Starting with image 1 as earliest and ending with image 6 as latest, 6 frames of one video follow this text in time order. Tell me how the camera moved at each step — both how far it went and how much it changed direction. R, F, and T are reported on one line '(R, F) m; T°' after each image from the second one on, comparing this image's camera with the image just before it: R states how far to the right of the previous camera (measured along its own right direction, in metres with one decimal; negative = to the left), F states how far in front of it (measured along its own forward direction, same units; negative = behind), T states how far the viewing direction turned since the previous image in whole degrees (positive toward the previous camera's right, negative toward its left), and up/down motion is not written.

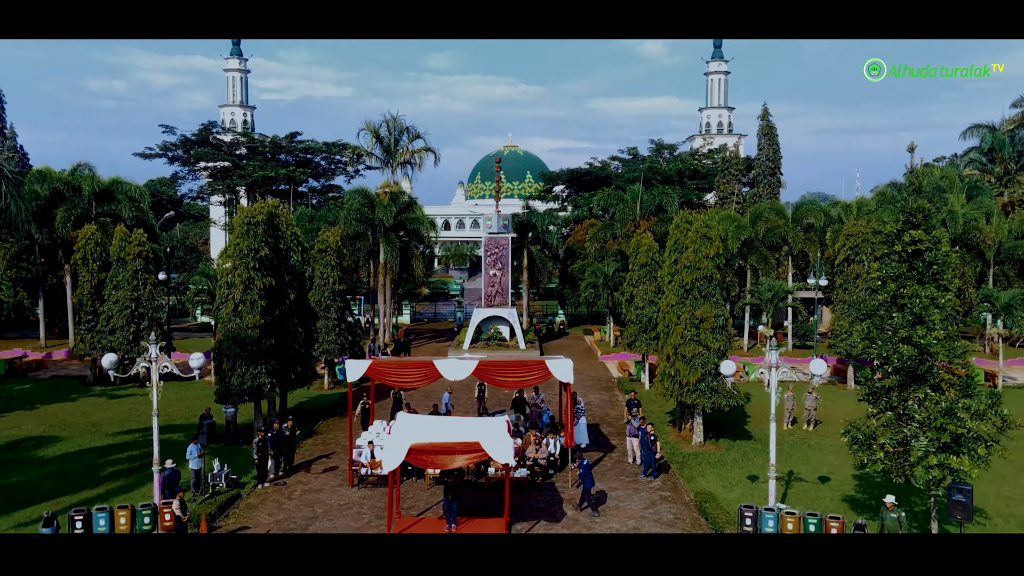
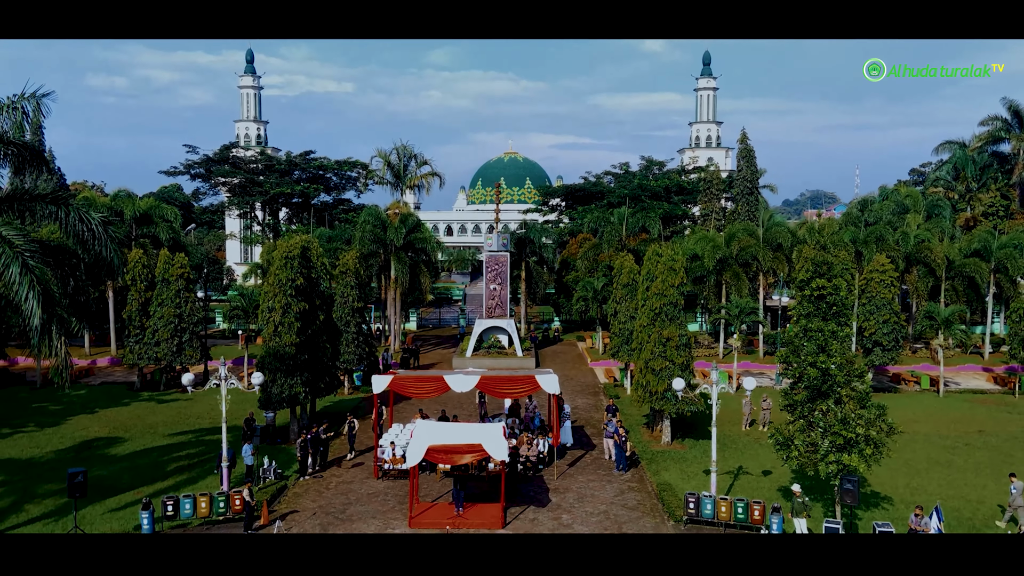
(+0.1, -2.9) m; 0°
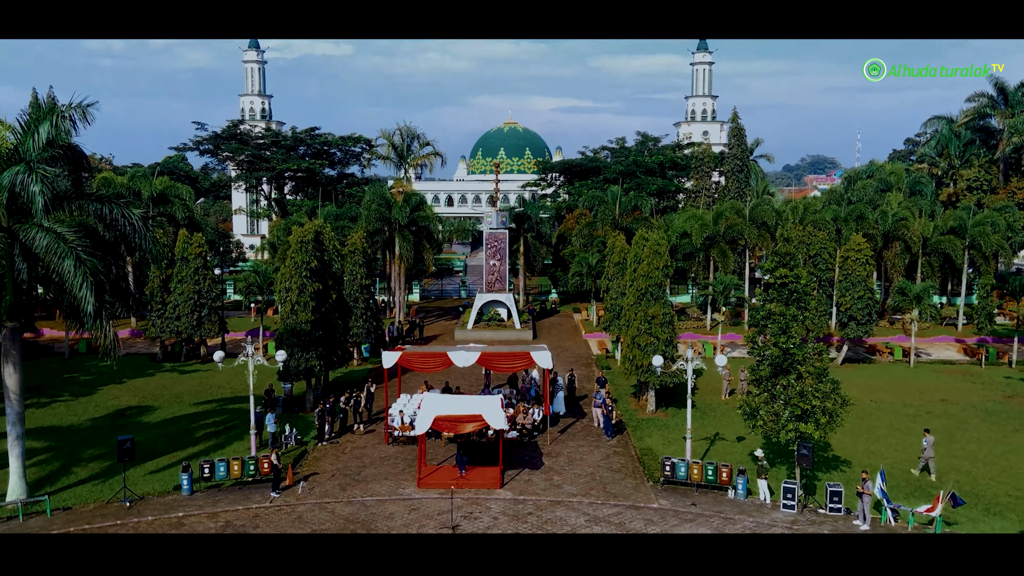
(+0.1, -1.6) m; 0°
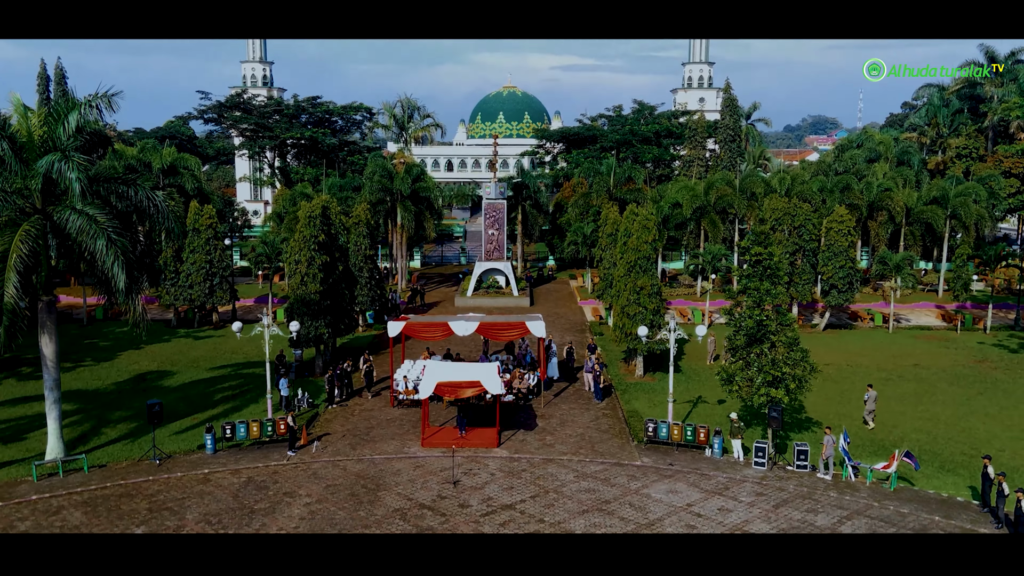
(+0.1, -1.2) m; 0°
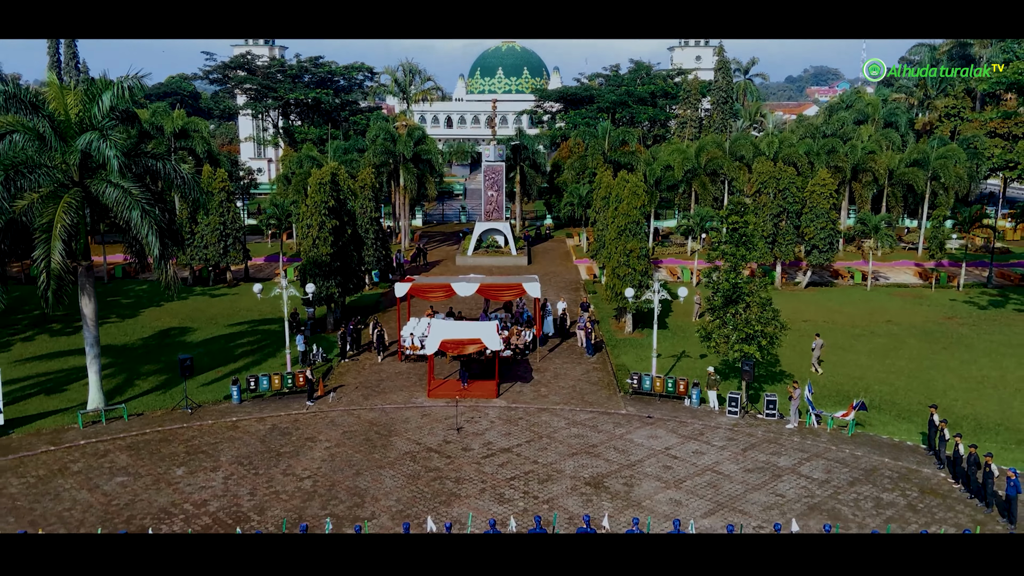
(0.0, -1.5) m; 0°
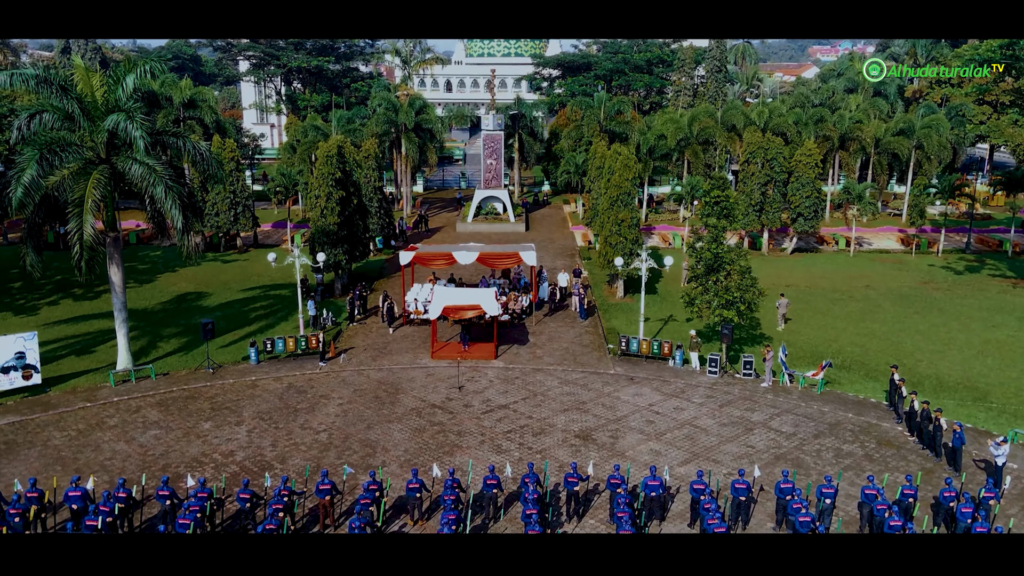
(+0.1, -1.4) m; 0°
